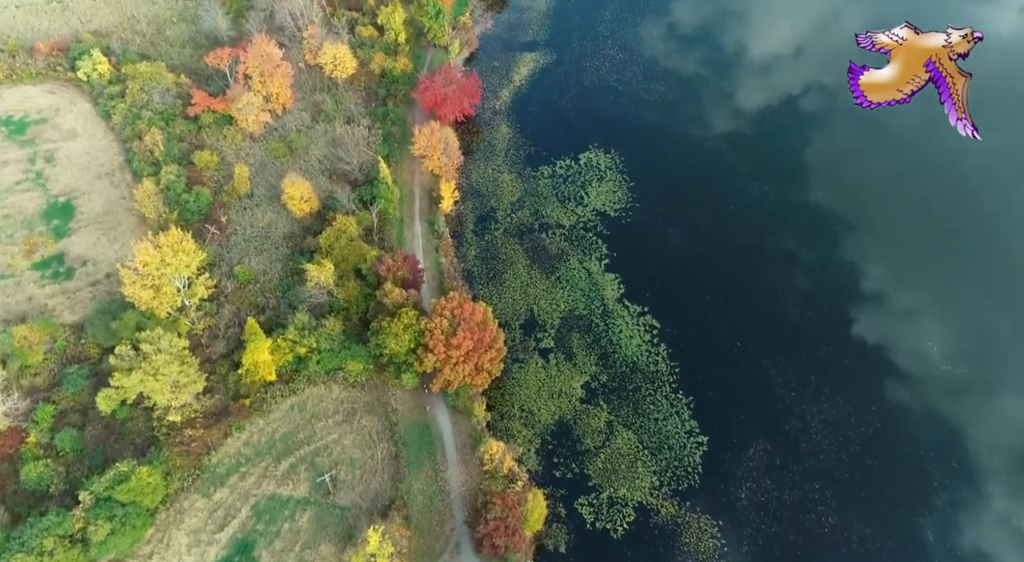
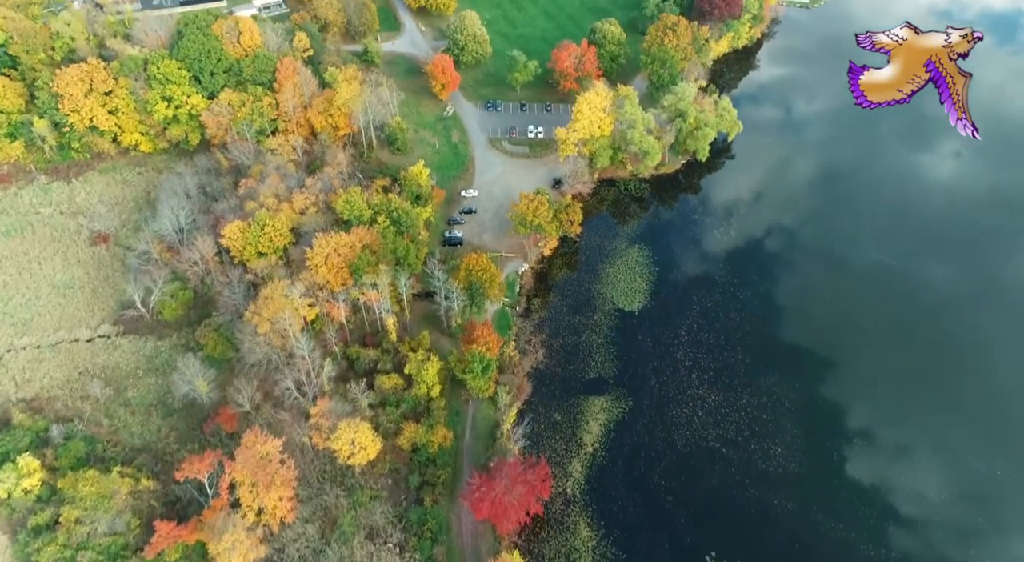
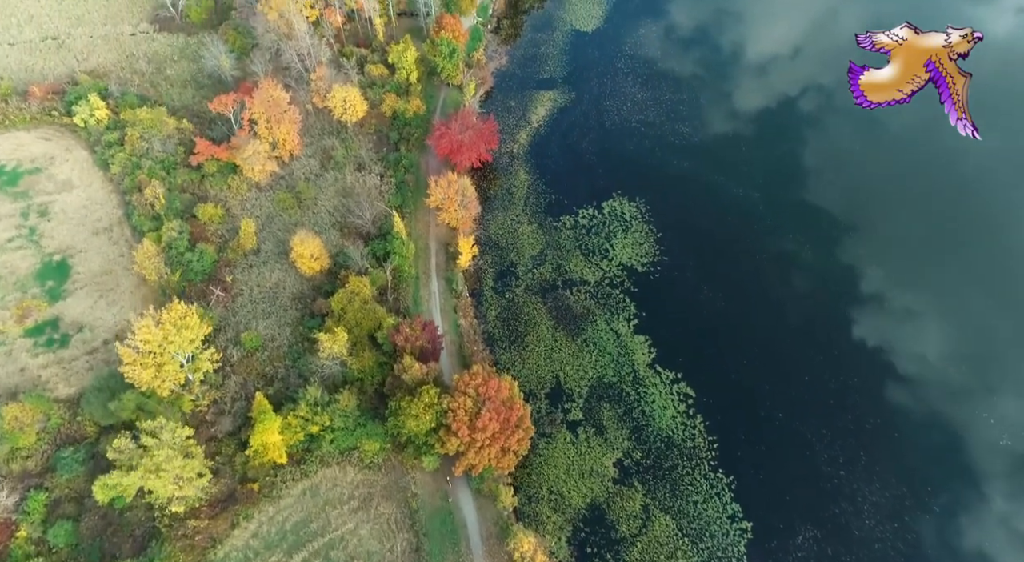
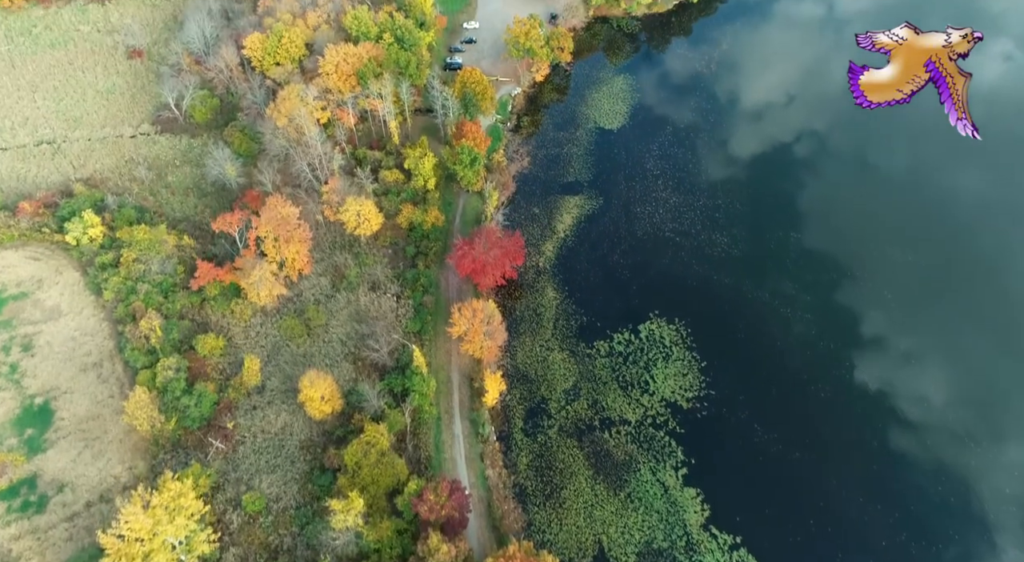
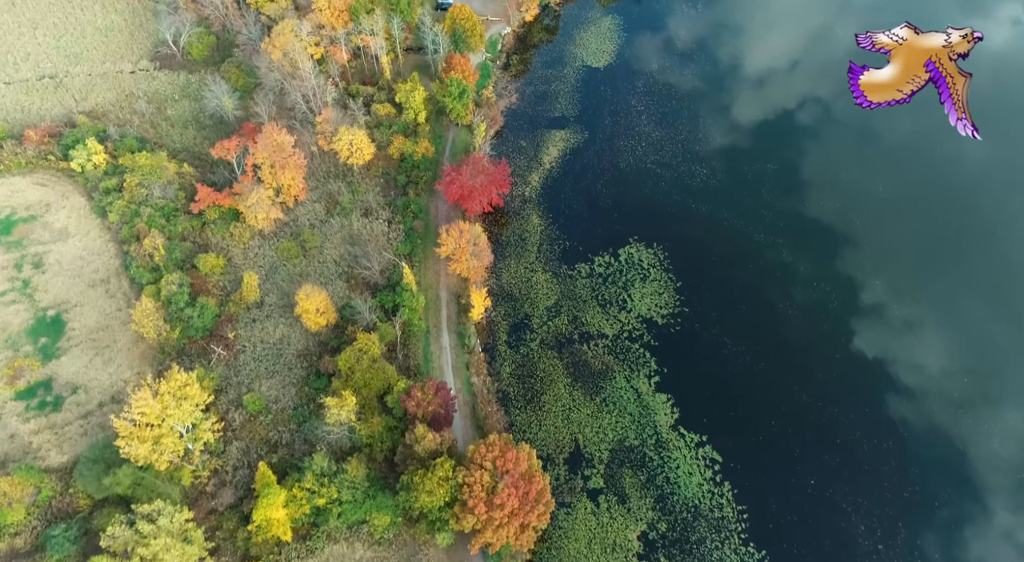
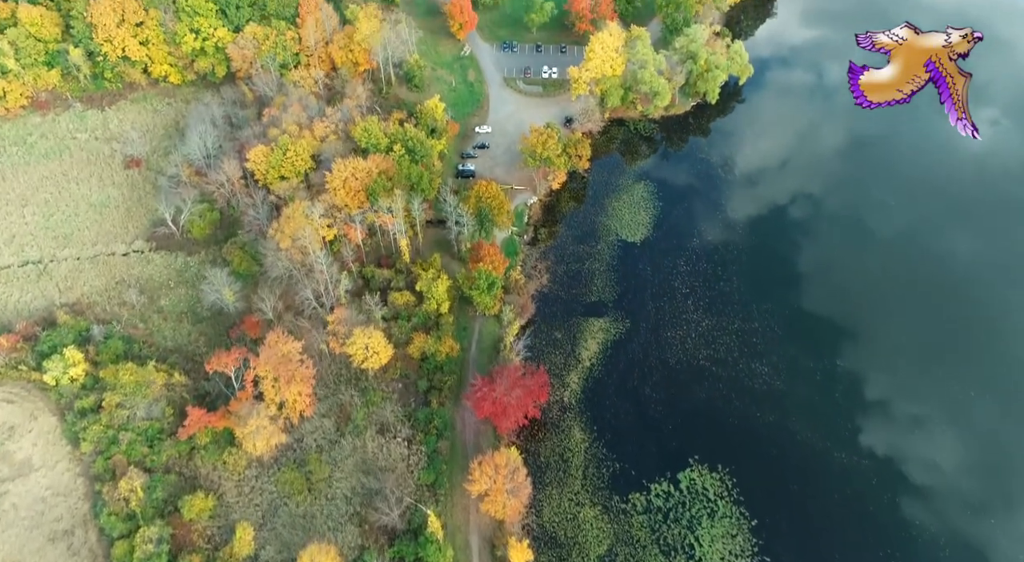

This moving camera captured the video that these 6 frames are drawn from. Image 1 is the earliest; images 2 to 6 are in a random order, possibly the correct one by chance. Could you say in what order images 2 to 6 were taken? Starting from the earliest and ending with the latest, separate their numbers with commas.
3, 5, 4, 6, 2
